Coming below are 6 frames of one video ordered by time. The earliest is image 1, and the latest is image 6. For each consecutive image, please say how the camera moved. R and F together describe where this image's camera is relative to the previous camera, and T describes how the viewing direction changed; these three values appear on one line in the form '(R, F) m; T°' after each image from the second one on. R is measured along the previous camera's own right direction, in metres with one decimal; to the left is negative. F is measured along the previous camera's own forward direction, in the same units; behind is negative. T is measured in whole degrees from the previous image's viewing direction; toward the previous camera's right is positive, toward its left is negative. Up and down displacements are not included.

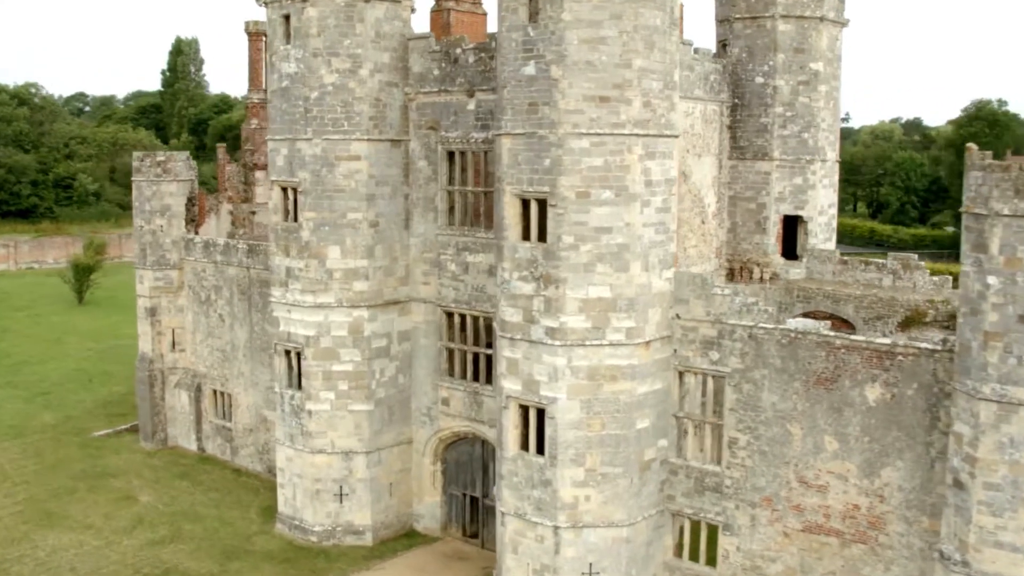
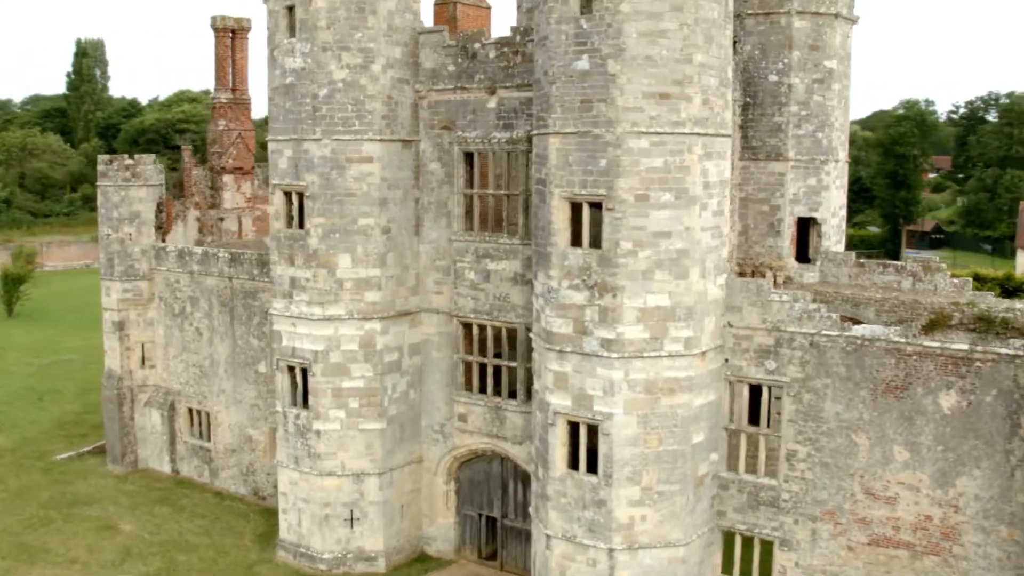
(-1.8, +0.9) m; +5°
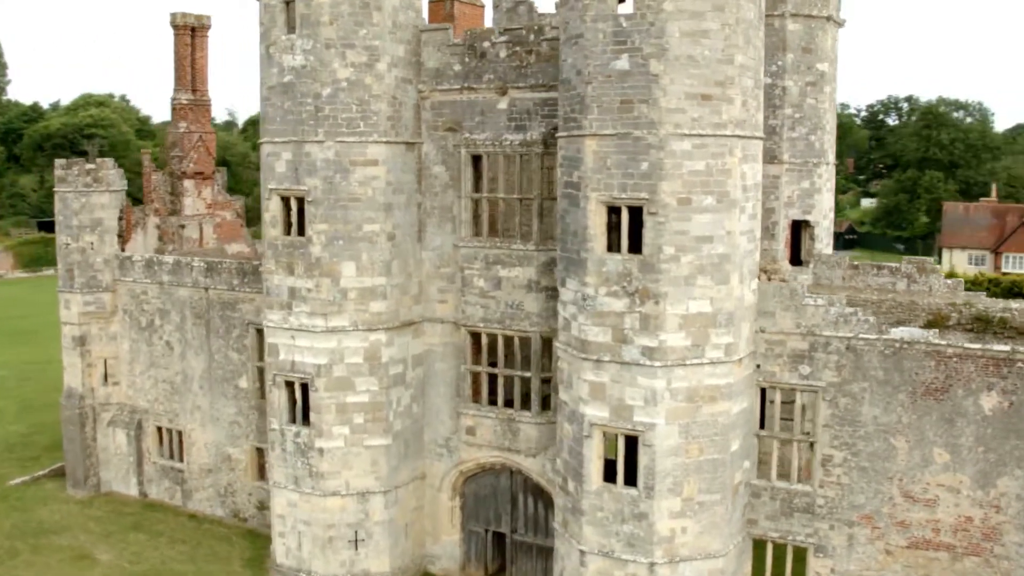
(-1.6, +0.6) m; +6°
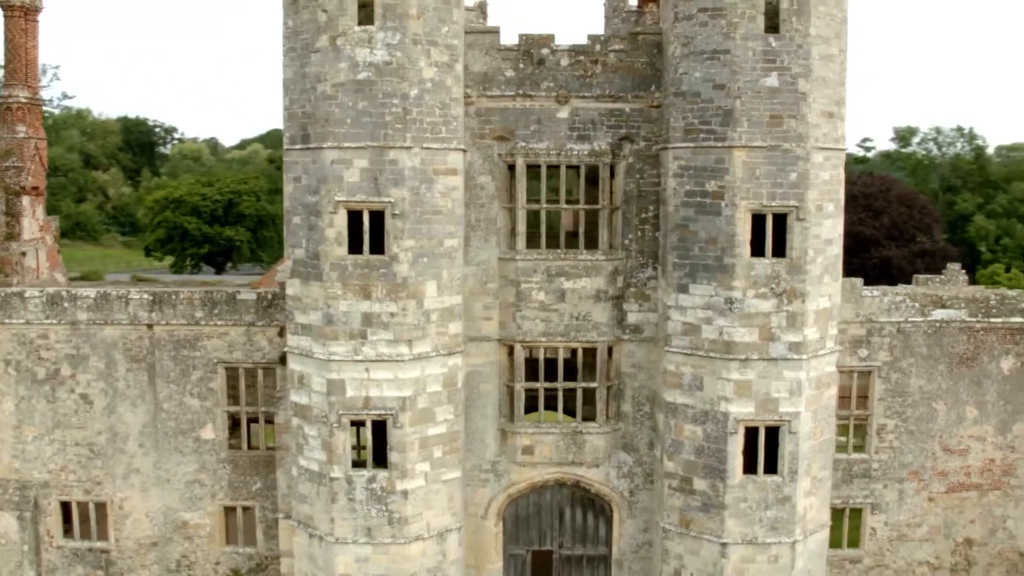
(-7.7, +2.3) m; +28°
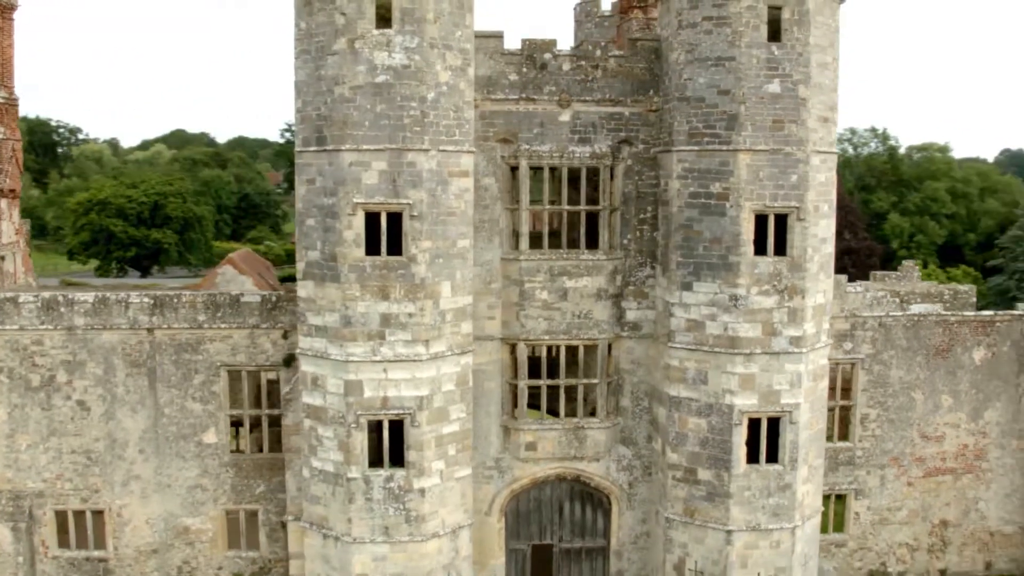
(-1.4, -0.2) m; +5°
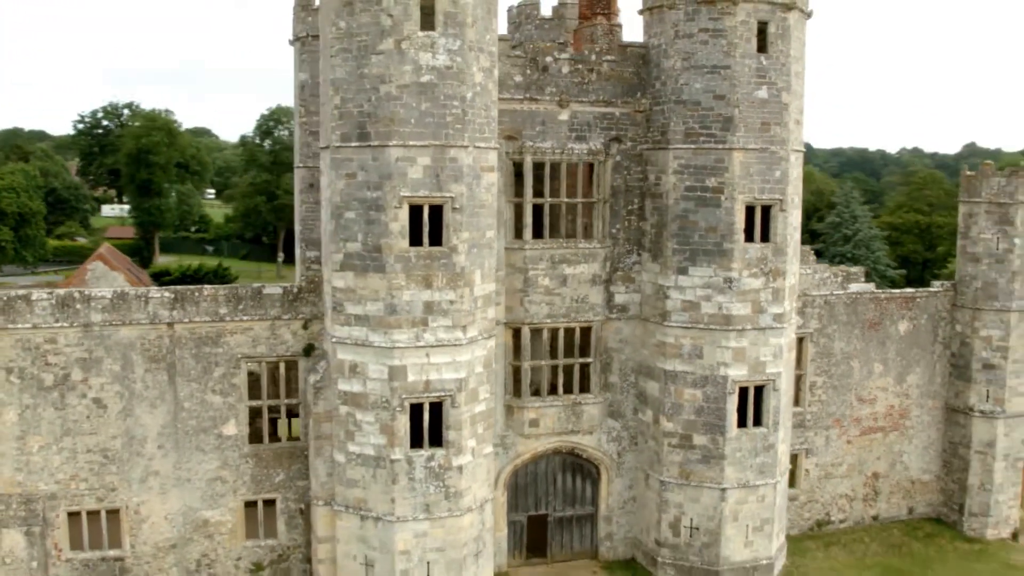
(-3.2, -0.7) m; +11°
